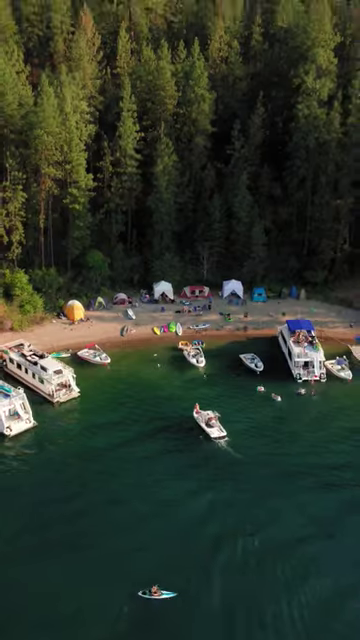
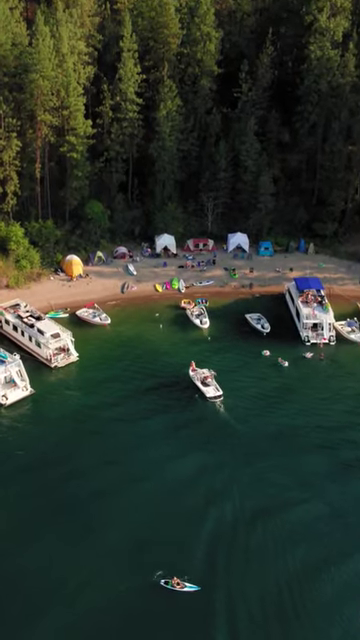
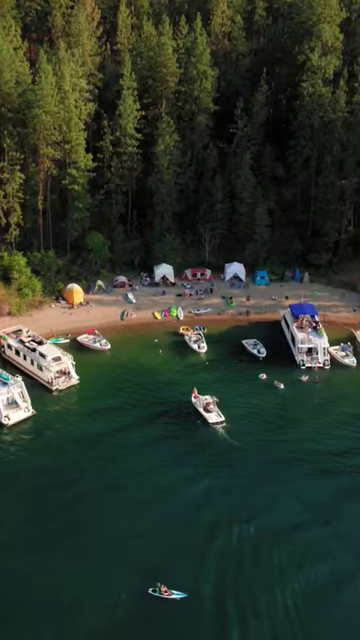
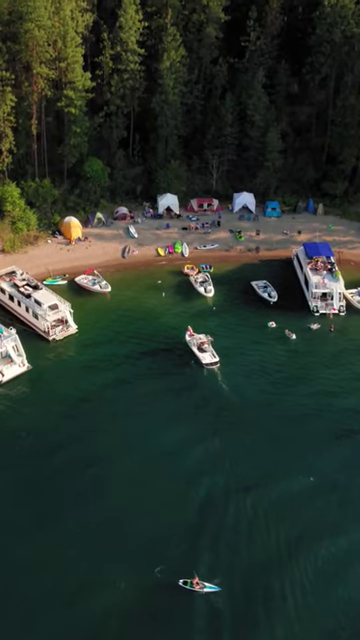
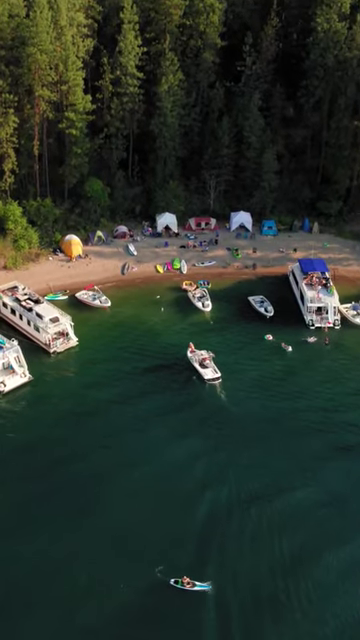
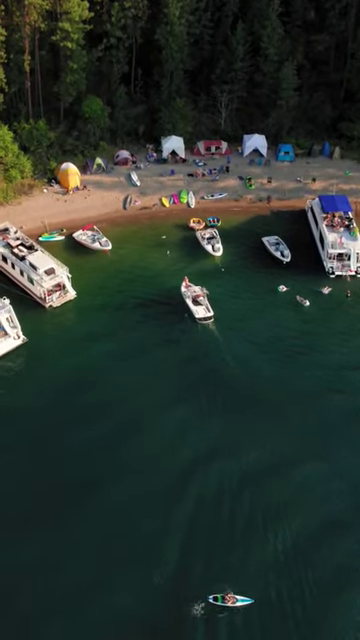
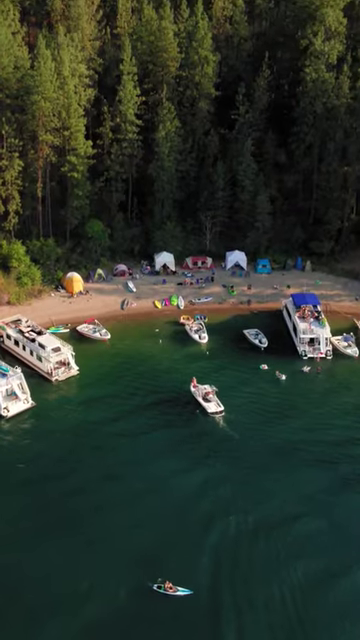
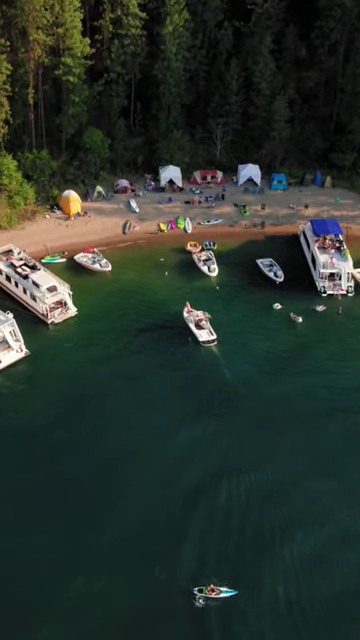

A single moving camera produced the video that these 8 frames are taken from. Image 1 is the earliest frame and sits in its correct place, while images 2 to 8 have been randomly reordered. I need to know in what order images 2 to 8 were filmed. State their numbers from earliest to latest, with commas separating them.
3, 7, 2, 5, 4, 8, 6
